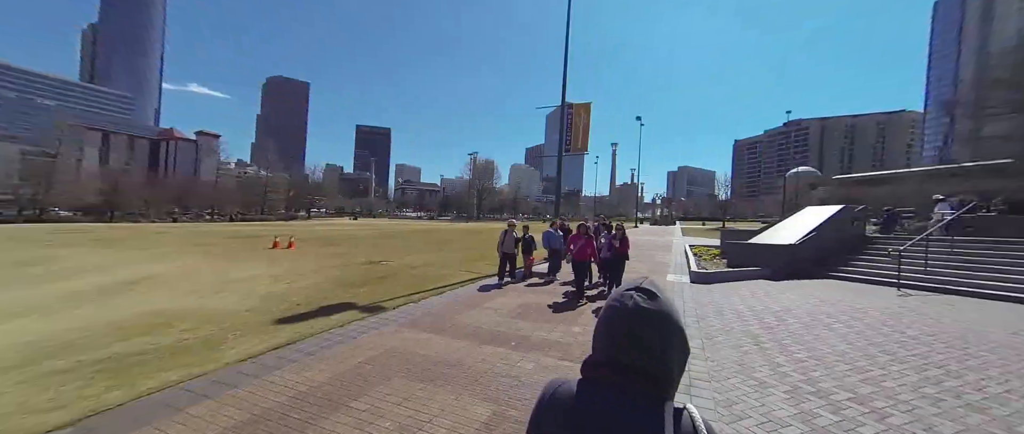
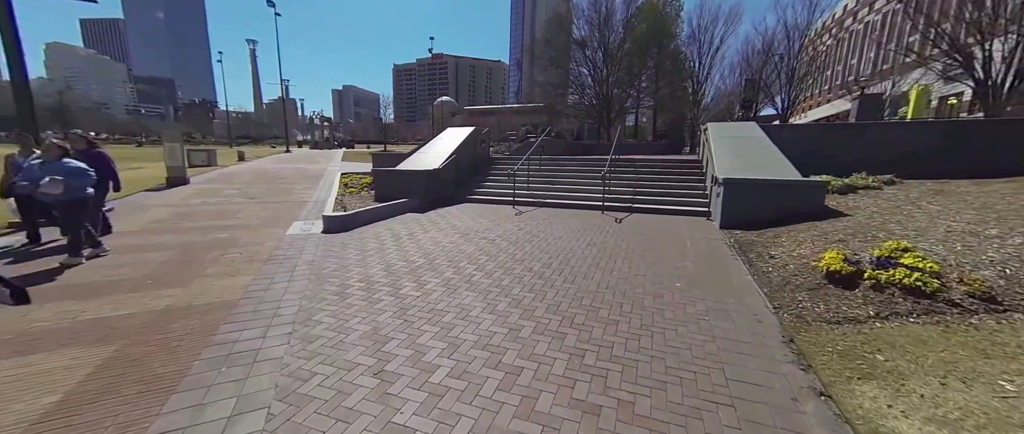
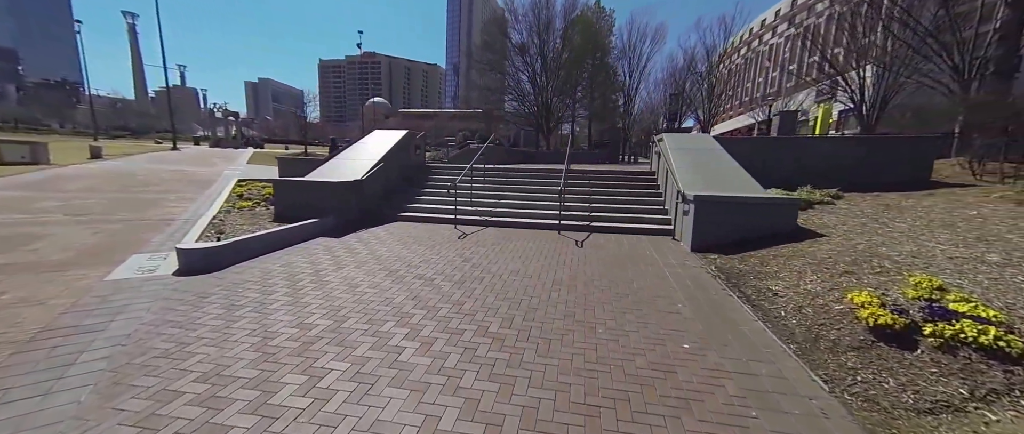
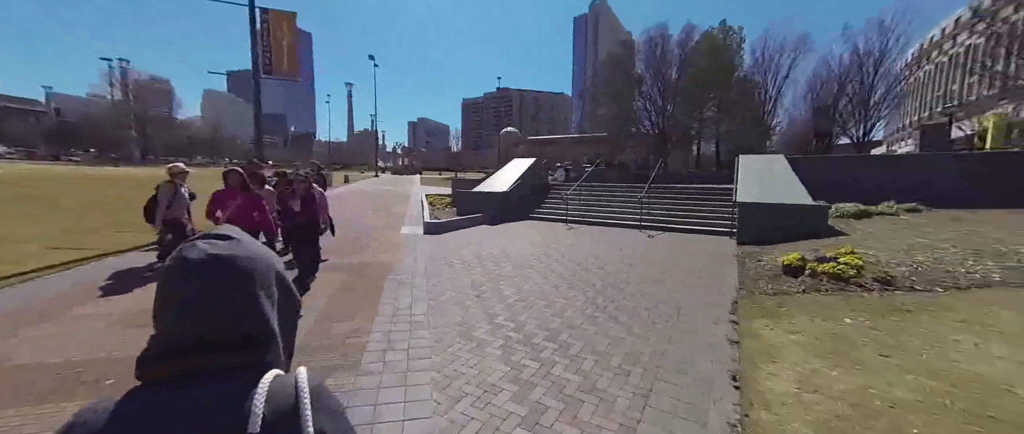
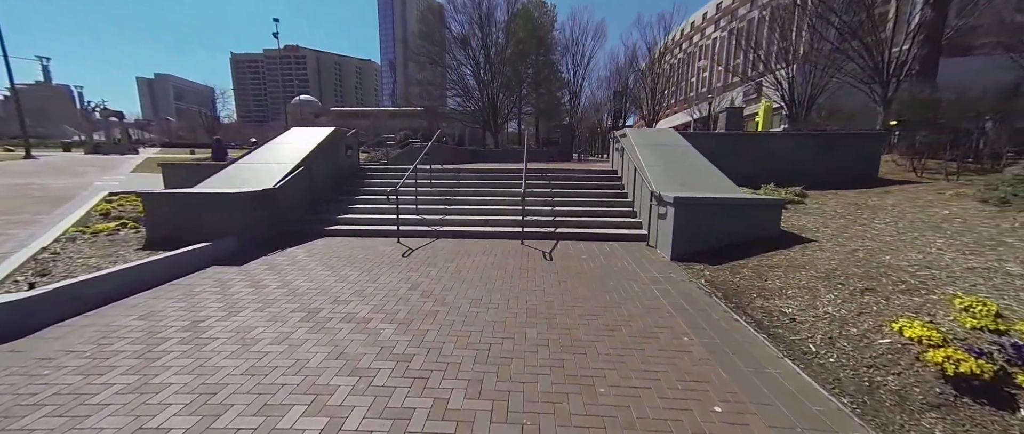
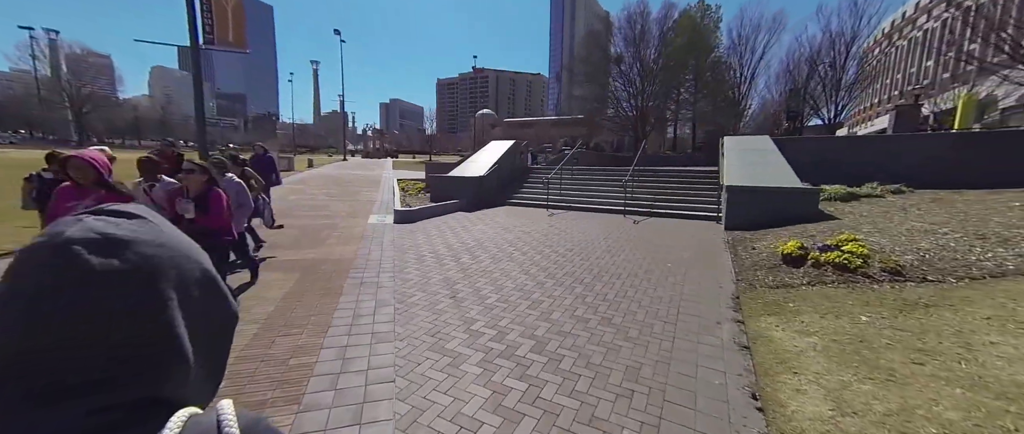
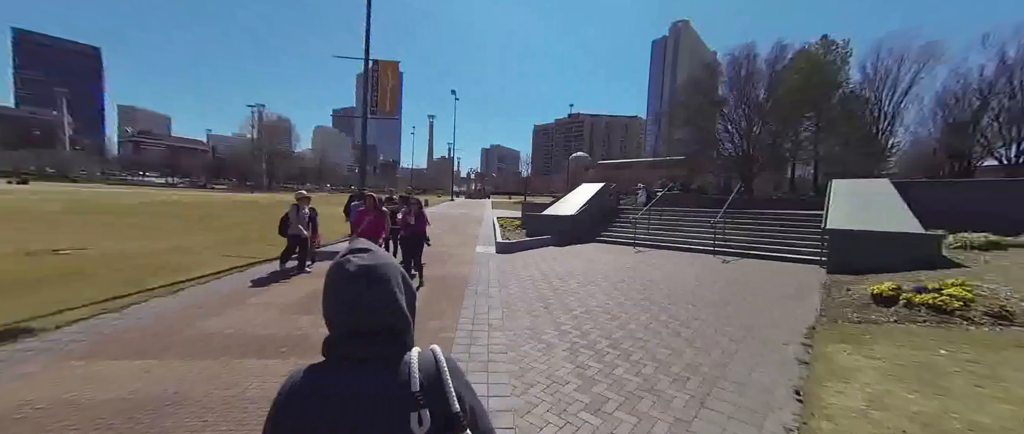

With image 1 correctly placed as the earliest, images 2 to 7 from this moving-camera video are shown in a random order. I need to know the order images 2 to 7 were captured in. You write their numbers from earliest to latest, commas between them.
7, 4, 6, 2, 3, 5
